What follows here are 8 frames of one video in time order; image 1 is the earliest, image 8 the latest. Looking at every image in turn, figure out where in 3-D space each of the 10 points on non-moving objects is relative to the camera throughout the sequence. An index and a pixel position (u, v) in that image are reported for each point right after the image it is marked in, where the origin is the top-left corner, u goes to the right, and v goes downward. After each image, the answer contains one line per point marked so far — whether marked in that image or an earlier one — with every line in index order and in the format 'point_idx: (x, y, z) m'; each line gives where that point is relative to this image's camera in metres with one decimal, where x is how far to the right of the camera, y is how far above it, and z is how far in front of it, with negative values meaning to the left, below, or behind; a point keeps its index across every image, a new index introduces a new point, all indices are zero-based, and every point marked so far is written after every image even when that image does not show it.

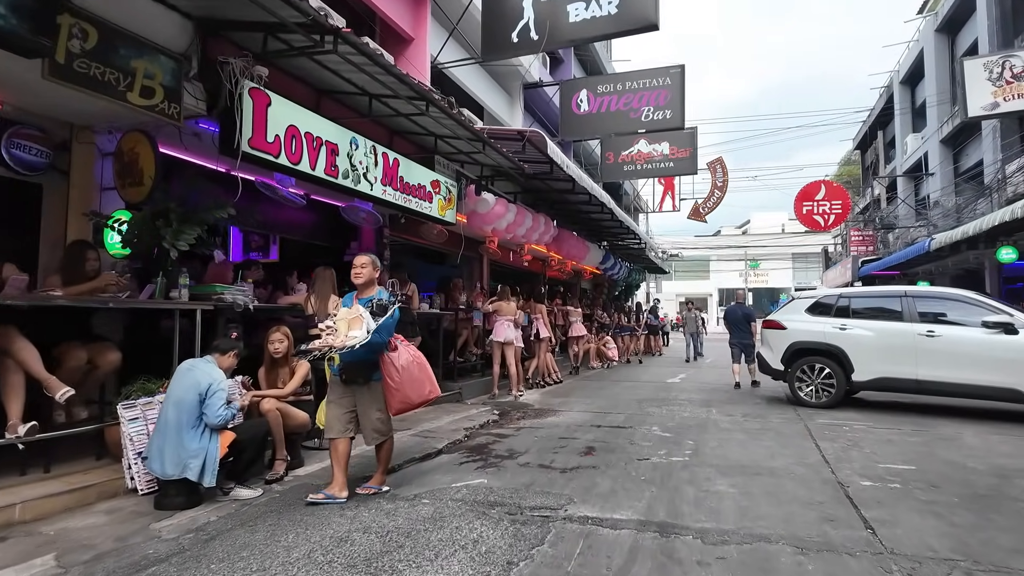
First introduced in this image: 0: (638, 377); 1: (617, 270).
0: (+2.7, -1.9, +12.8) m
1: (+3.5, +0.6, +19.9) m
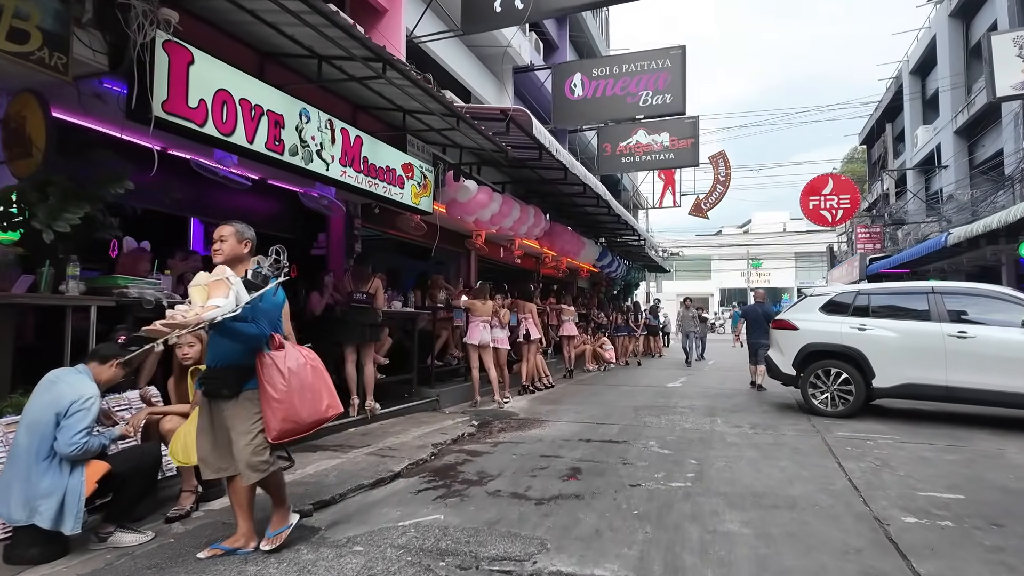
0: (+2.5, -1.9, +11.9) m
1: (+3.3, +0.6, +19.0) m
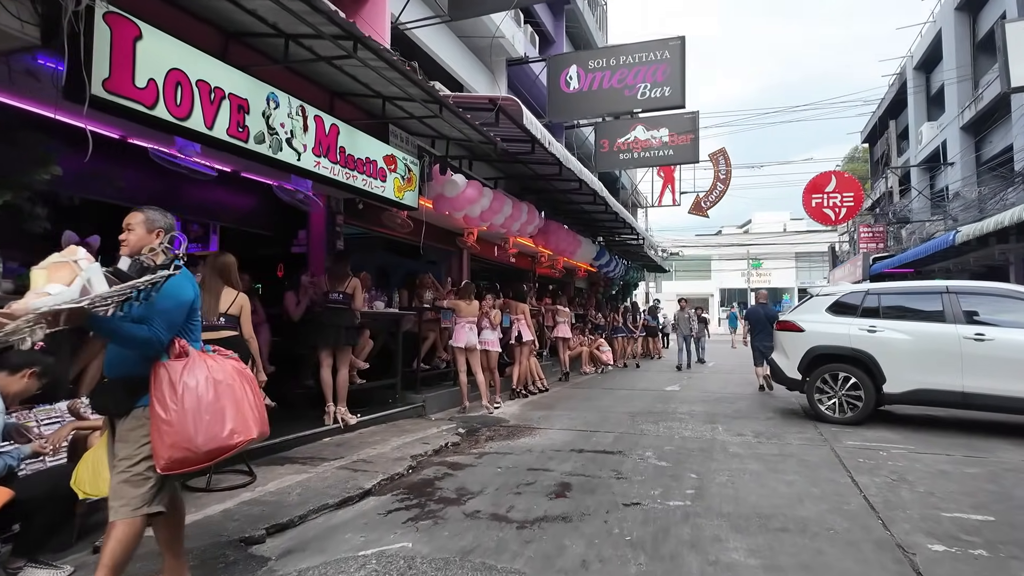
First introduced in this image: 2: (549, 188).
0: (+2.3, -1.9, +11.5) m
1: (+3.1, +0.6, +18.6) m
2: (+0.7, +2.0, +12.0) m
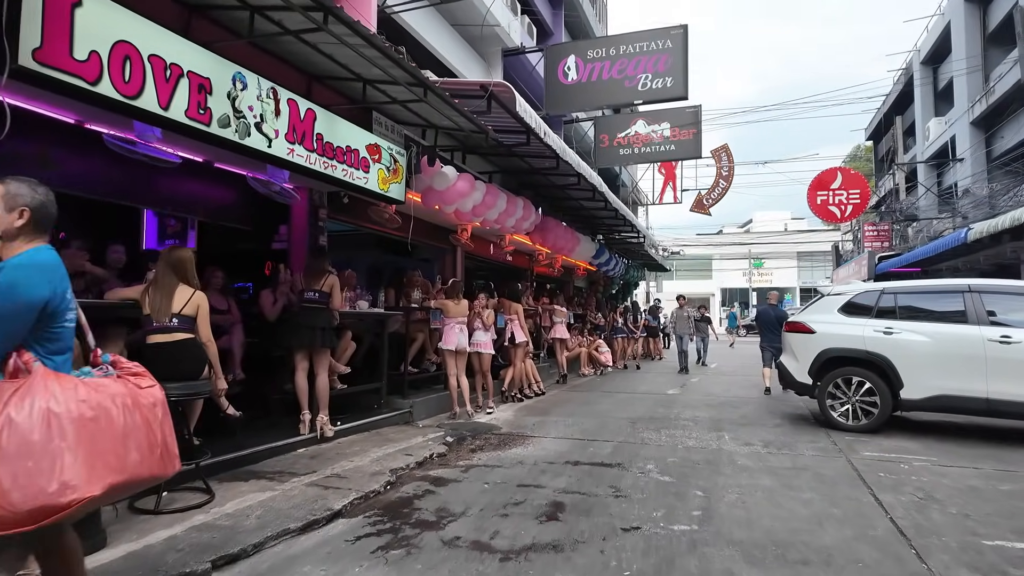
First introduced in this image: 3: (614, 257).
0: (+2.3, -1.8, +11.0) m
1: (+3.1, +0.6, +18.2) m
2: (+0.6, +2.0, +11.5) m
3: (+3.1, +1.0, +18.4) m
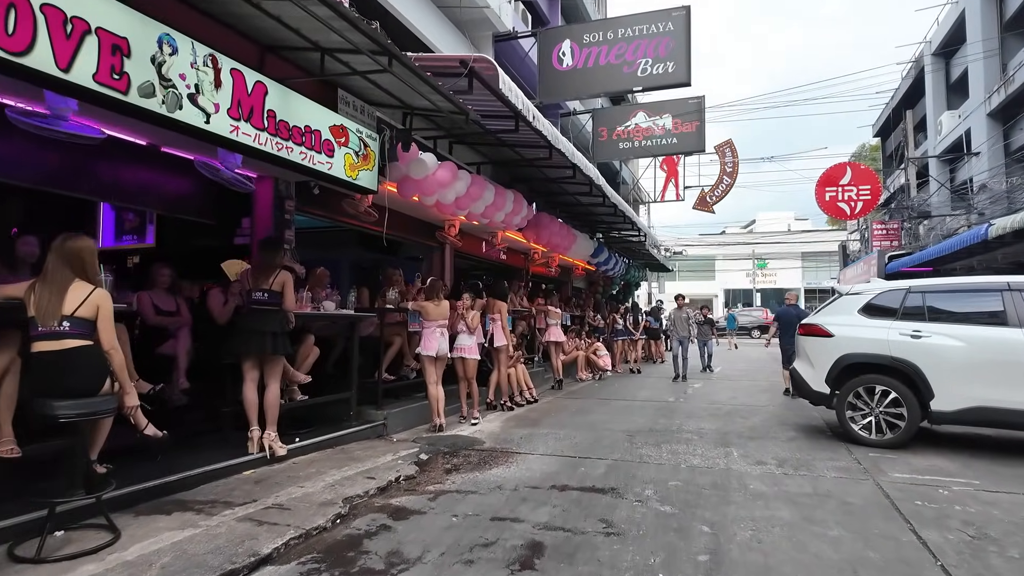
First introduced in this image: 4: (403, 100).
0: (+2.1, -1.8, +10.3) m
1: (+2.9, +0.6, +17.5) m
2: (+0.5, +2.0, +10.8) m
3: (+3.0, +1.0, +17.7) m
4: (-1.2, +2.0, +6.4) m
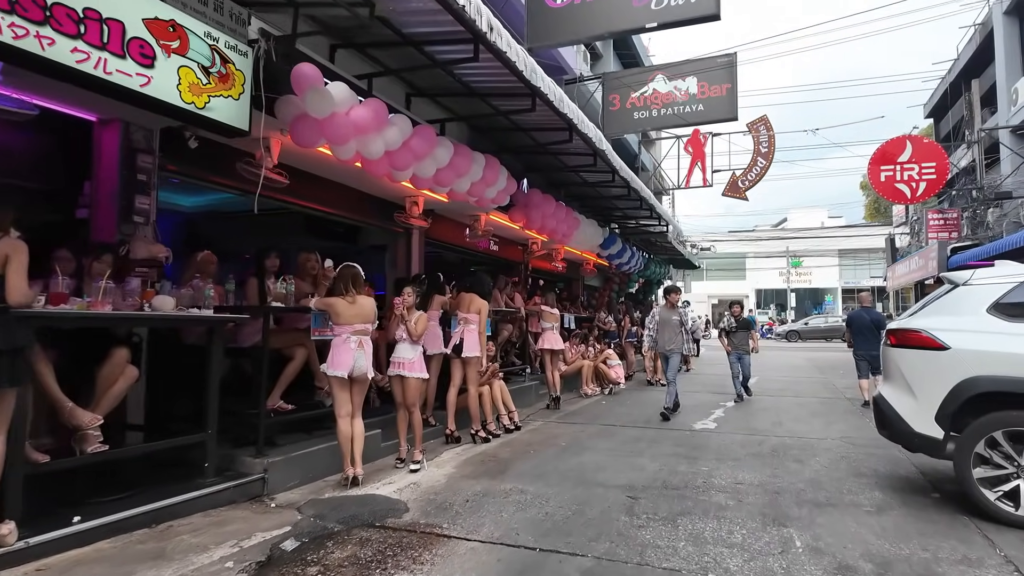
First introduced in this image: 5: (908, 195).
0: (+1.8, -1.8, +8.1) m
1: (+3.0, +0.7, +15.2) m
2: (+0.2, +2.1, +8.7) m
3: (+3.1, +1.0, +15.4) m
4: (-1.6, +2.1, +4.3) m
5: (+9.1, +2.2, +13.8) m
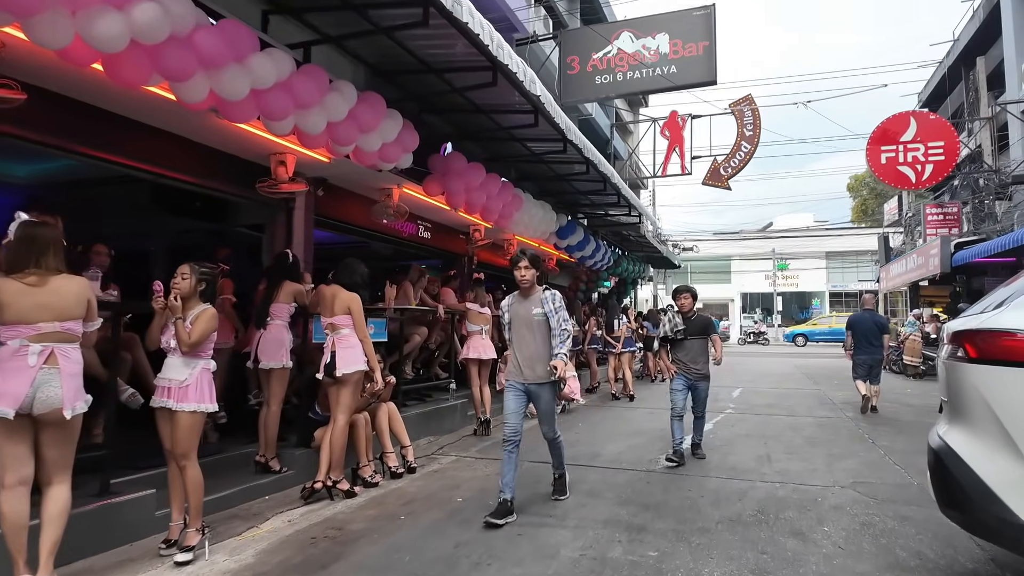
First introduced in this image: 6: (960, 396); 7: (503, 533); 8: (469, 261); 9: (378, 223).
0: (+0.9, -1.7, +6.2) m
1: (+1.9, +0.7, +13.3) m
2: (-0.8, +2.2, +6.7) m
3: (+1.9, +1.1, +13.5) m
4: (-2.5, +2.2, +2.3) m
5: (+8.0, +2.2, +12.0) m
6: (+2.0, -0.5, +2.6) m
7: (0.0, -1.5, +3.7) m
8: (-0.8, +0.5, +10.5) m
9: (-1.9, +0.9, +7.8) m
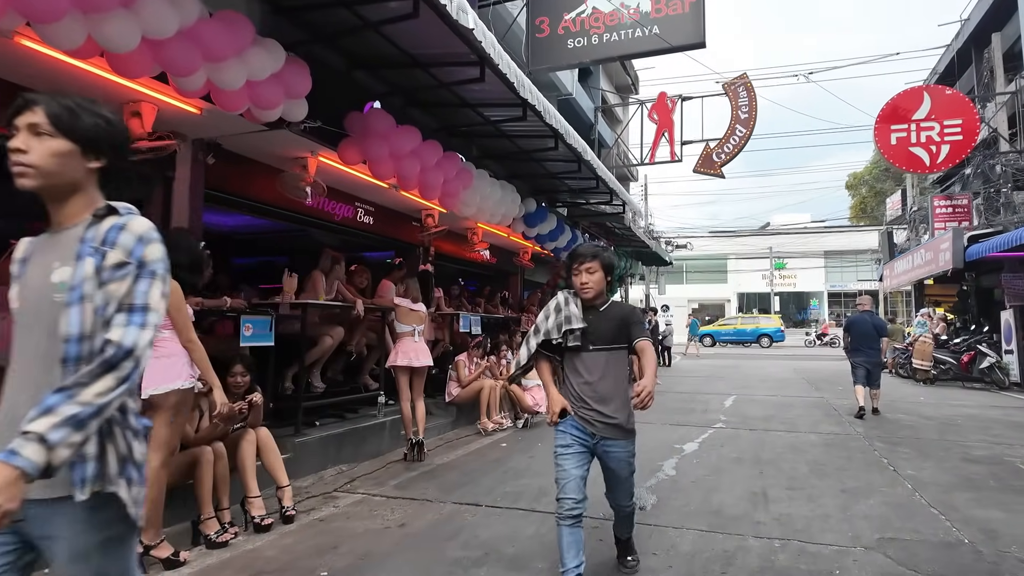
0: (+0.3, -1.6, +4.9) m
1: (+1.2, +0.8, +12.0) m
2: (-1.3, +2.3, +5.4) m
3: (+1.3, +1.1, +12.2) m
4: (-3.1, +2.3, +1.0) m
5: (+7.4, +2.3, +10.7) m
6: (+1.4, -0.4, +1.3) m
7: (-0.6, -1.4, +2.4) m
8: (-1.4, +0.6, +9.2) m
9: (-2.5, +1.0, +6.5) m
